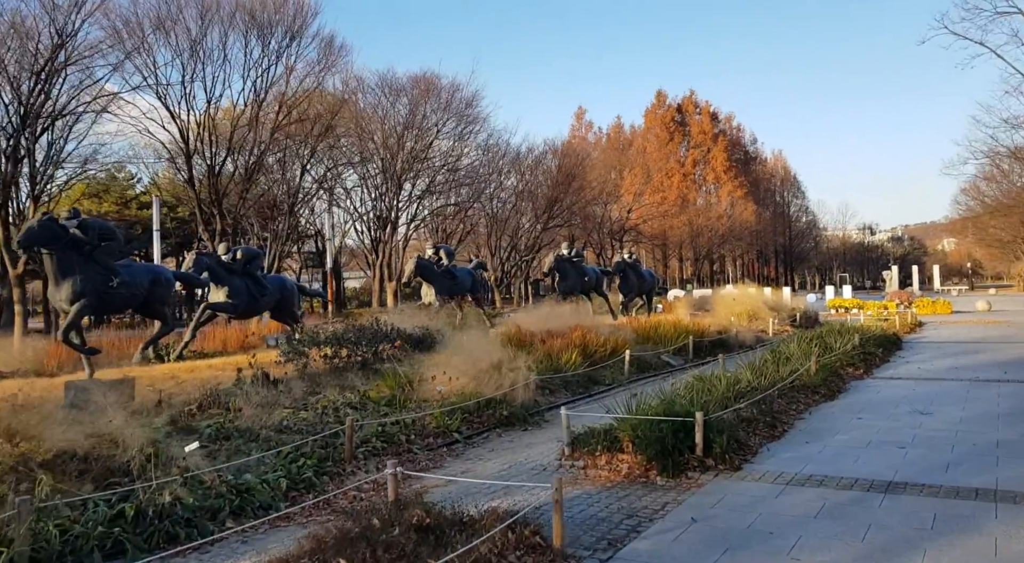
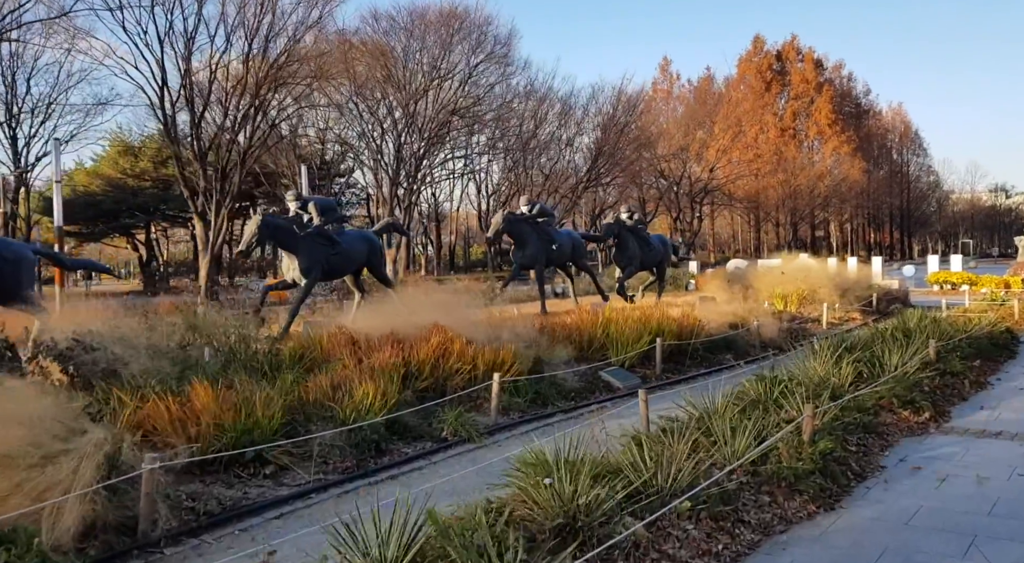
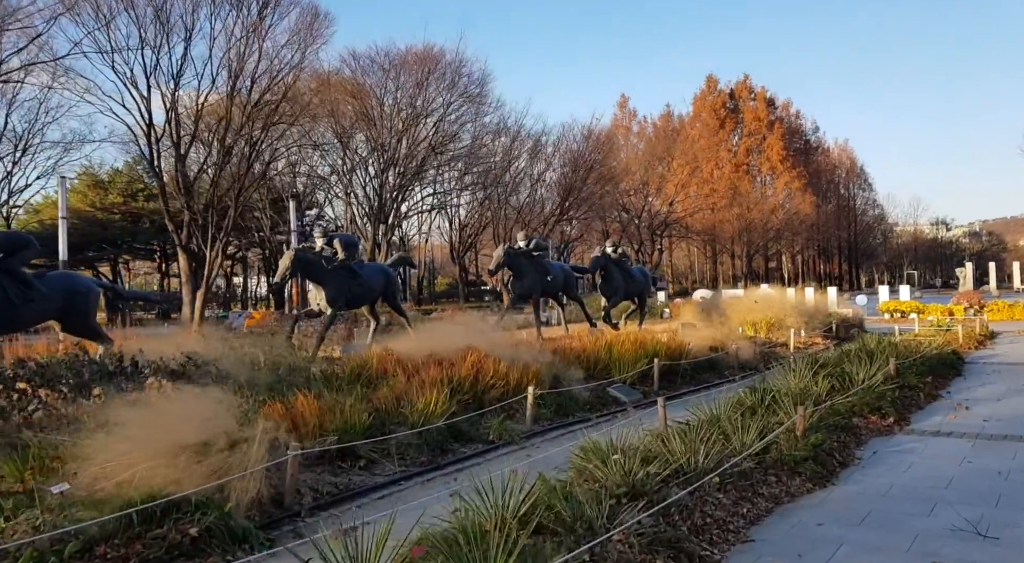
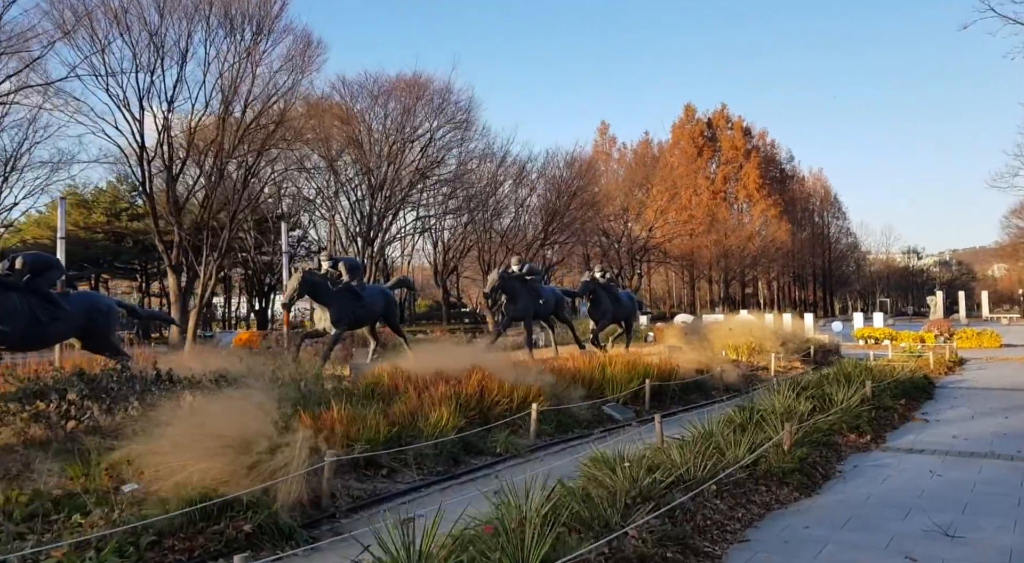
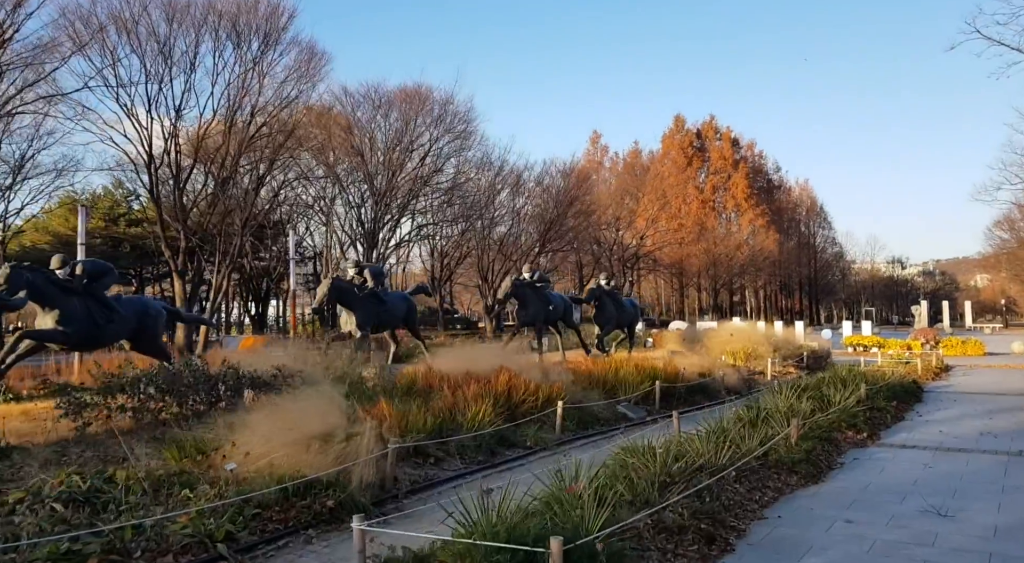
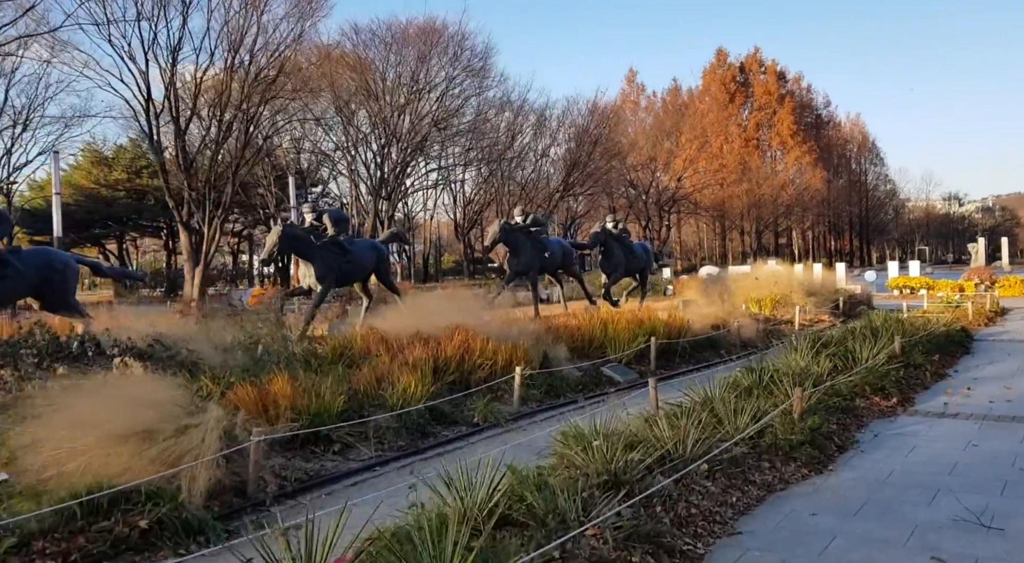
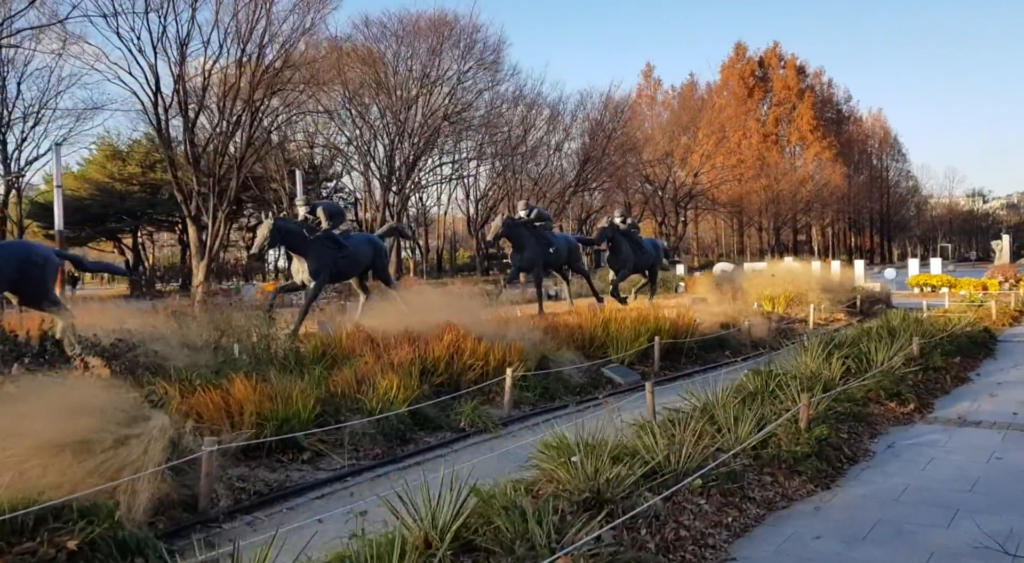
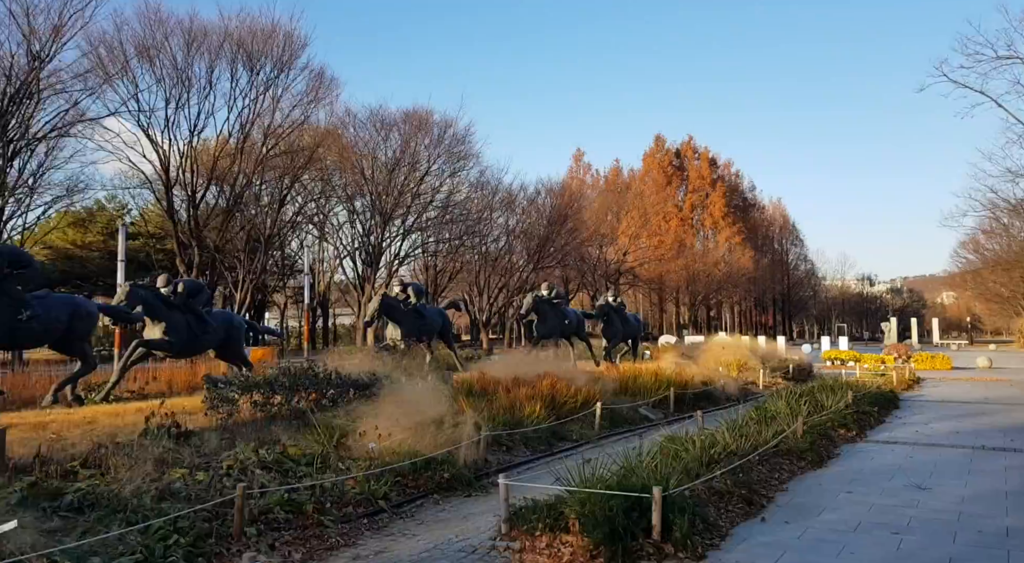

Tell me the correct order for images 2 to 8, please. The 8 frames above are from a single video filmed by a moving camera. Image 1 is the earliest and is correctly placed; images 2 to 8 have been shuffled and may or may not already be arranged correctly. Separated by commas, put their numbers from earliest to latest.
8, 5, 4, 3, 6, 7, 2
